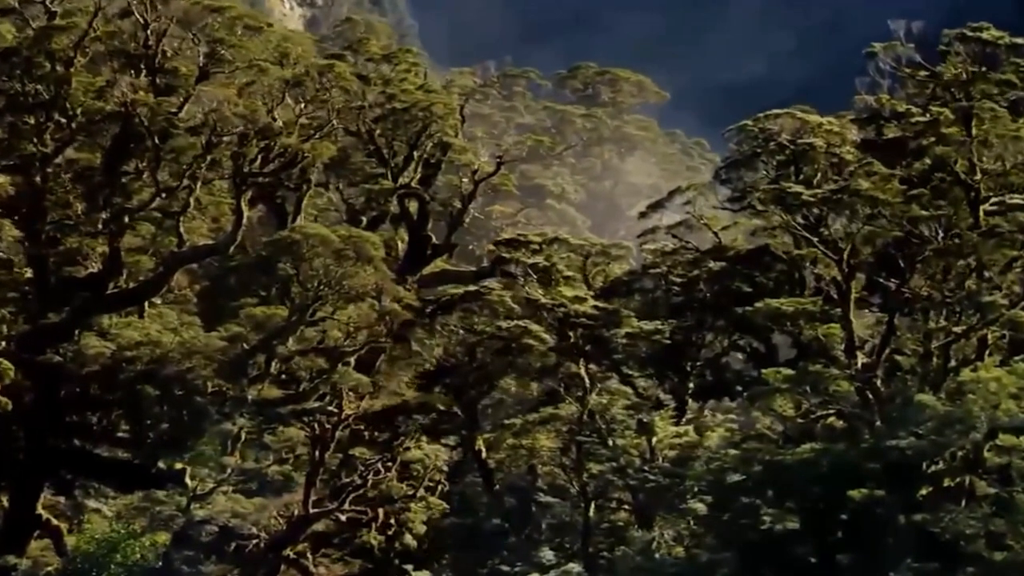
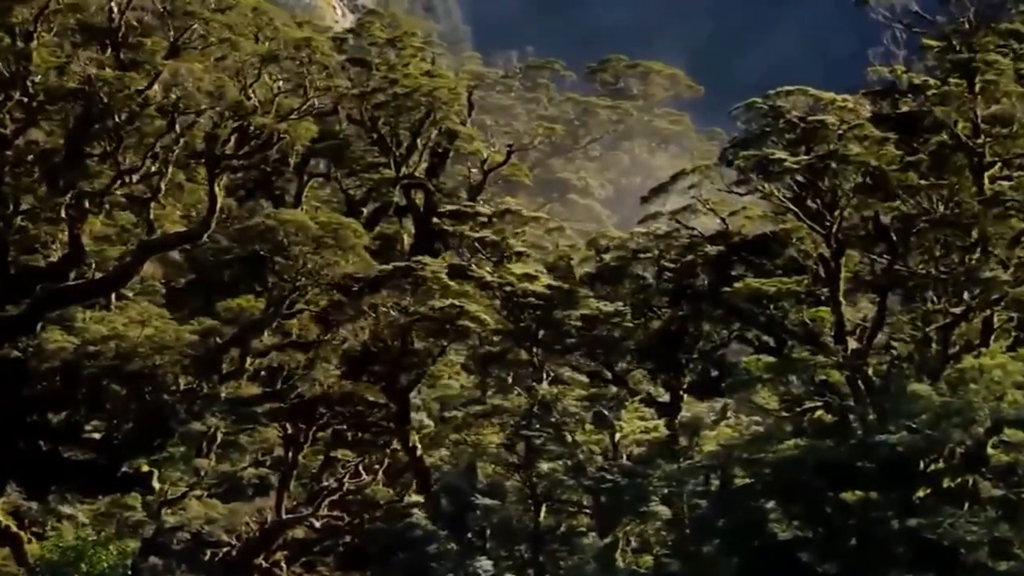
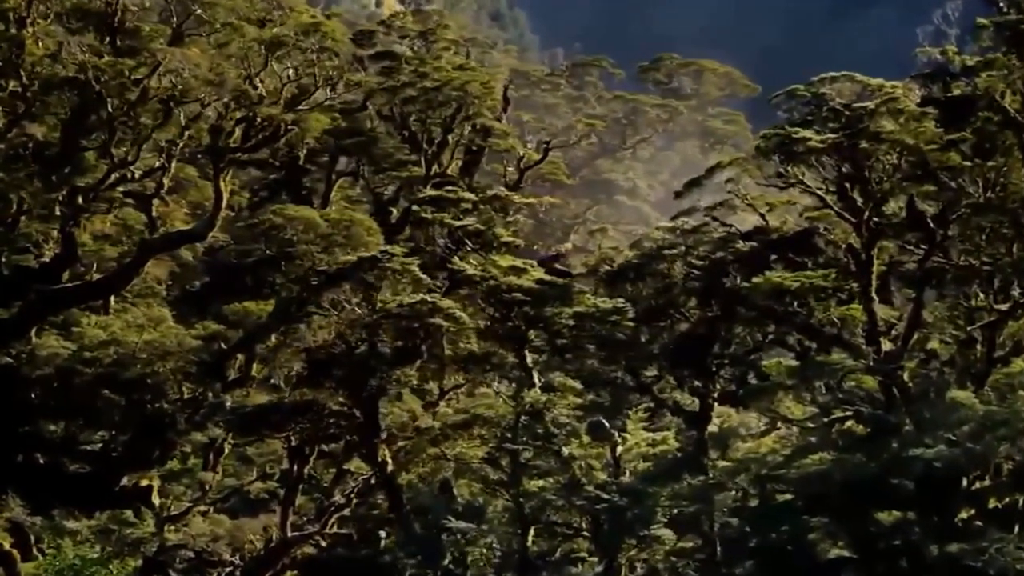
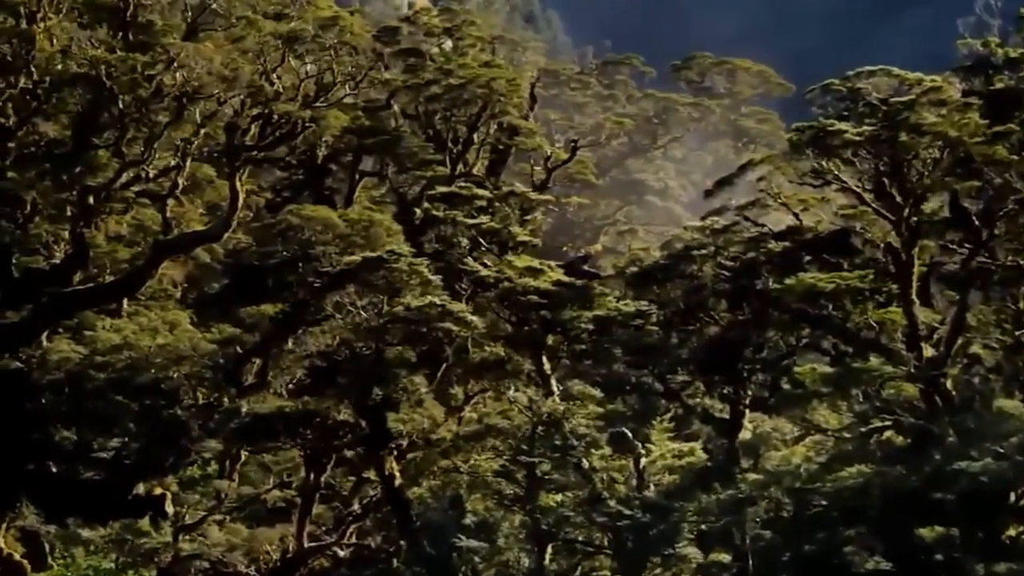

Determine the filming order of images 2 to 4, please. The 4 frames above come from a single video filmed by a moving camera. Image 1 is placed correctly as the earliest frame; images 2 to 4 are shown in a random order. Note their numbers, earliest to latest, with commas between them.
2, 3, 4
